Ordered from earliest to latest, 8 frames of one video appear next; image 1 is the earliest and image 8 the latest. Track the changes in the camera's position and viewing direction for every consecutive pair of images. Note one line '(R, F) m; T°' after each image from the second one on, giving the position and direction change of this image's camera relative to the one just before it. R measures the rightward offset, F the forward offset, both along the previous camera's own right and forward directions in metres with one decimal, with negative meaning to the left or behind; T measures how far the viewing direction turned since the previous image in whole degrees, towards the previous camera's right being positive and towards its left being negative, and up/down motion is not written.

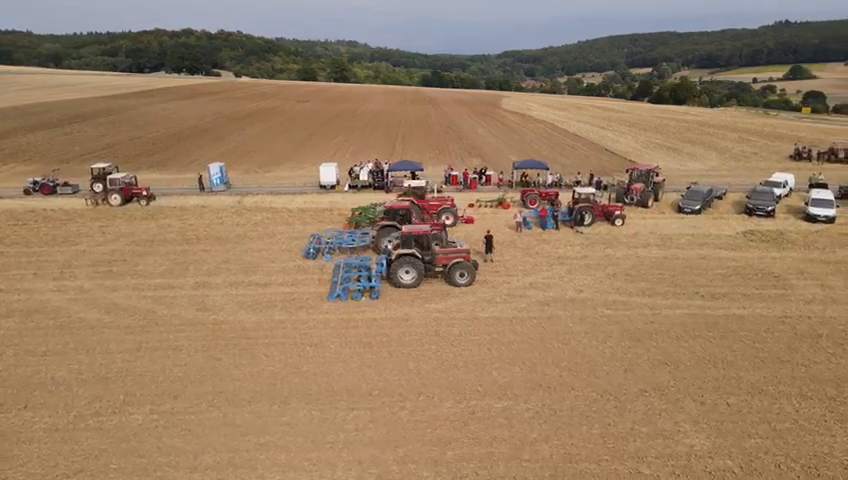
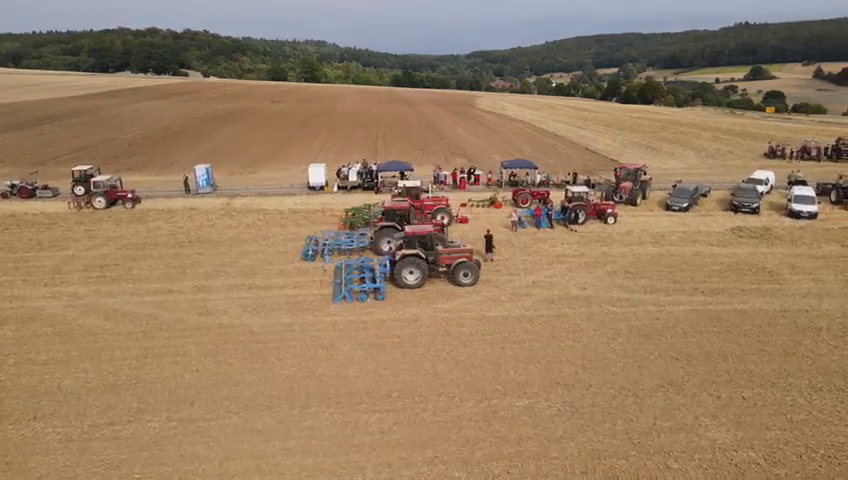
(-0.8, +0.1) m; +3°
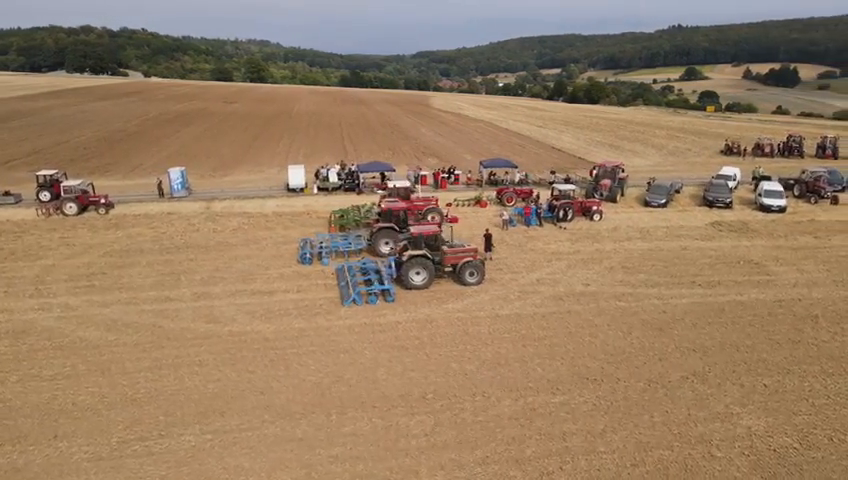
(-1.4, +0.1) m; +5°
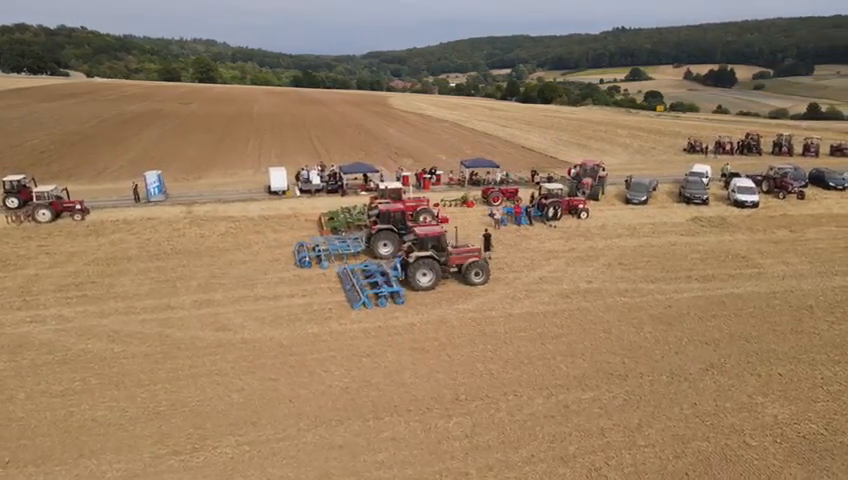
(-1.3, +0.1) m; +4°
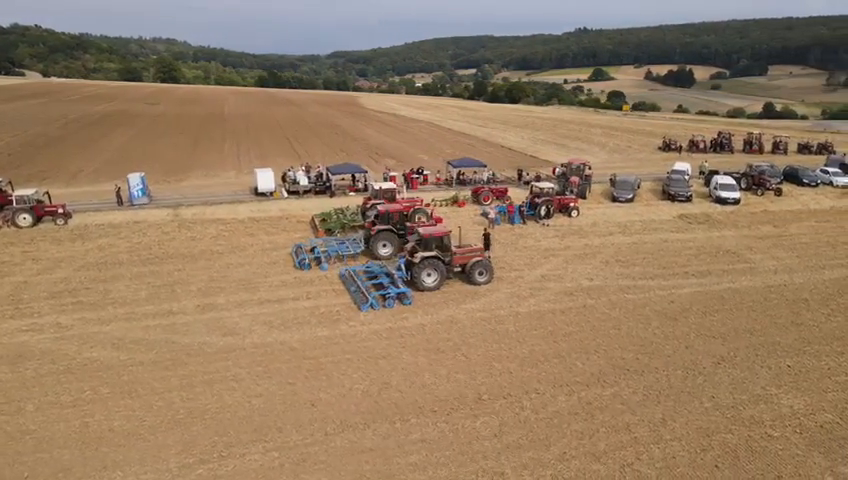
(-0.9, +0.1) m; +3°
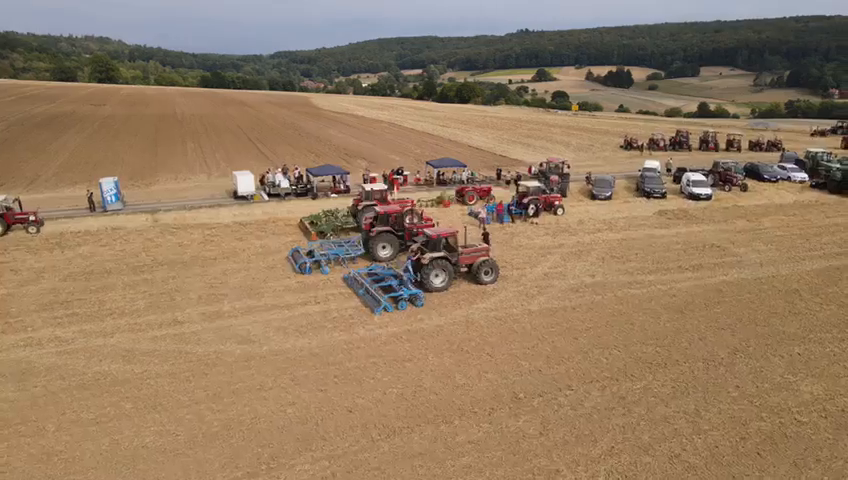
(-1.5, +0.1) m; +5°
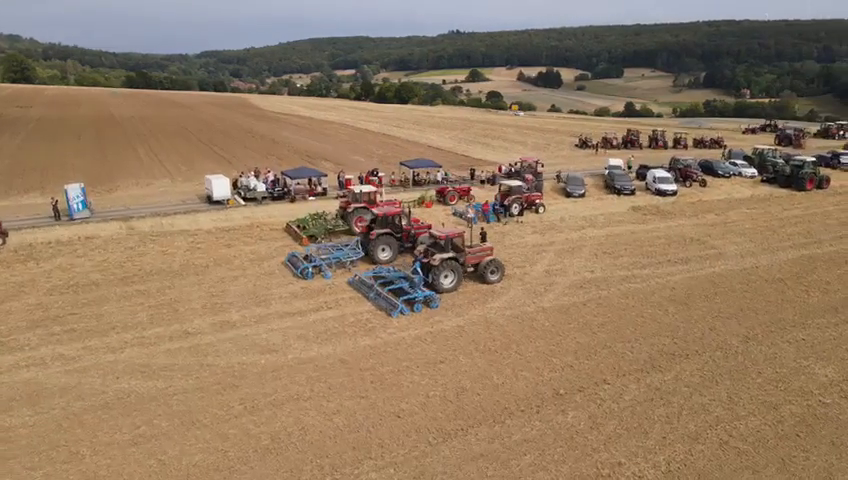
(-1.8, +0.1) m; +6°
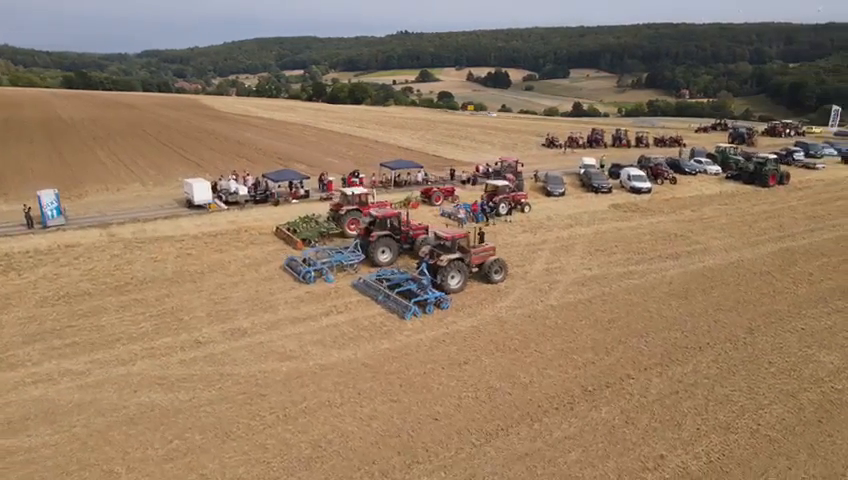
(-1.4, +0.1) m; +4°
